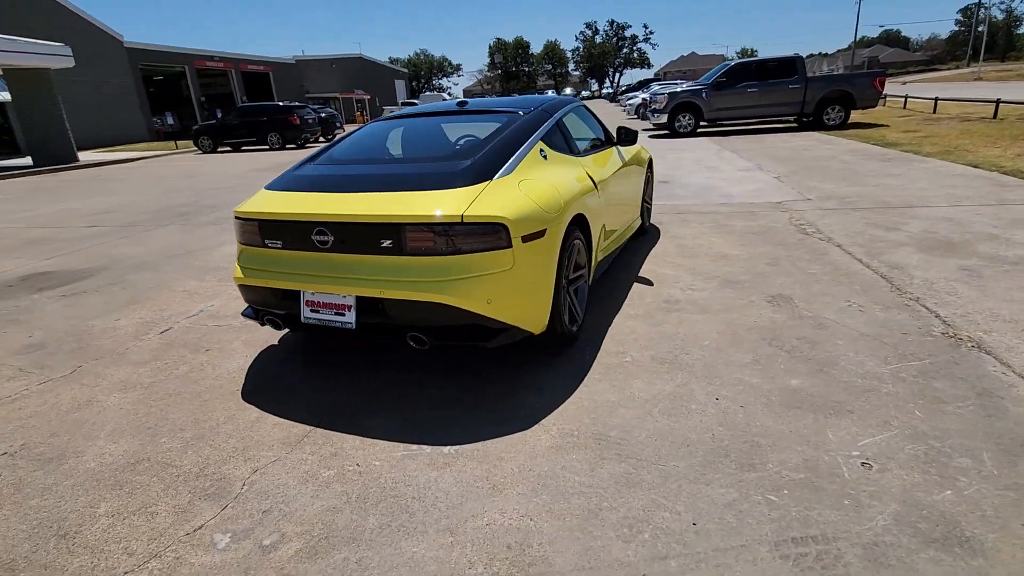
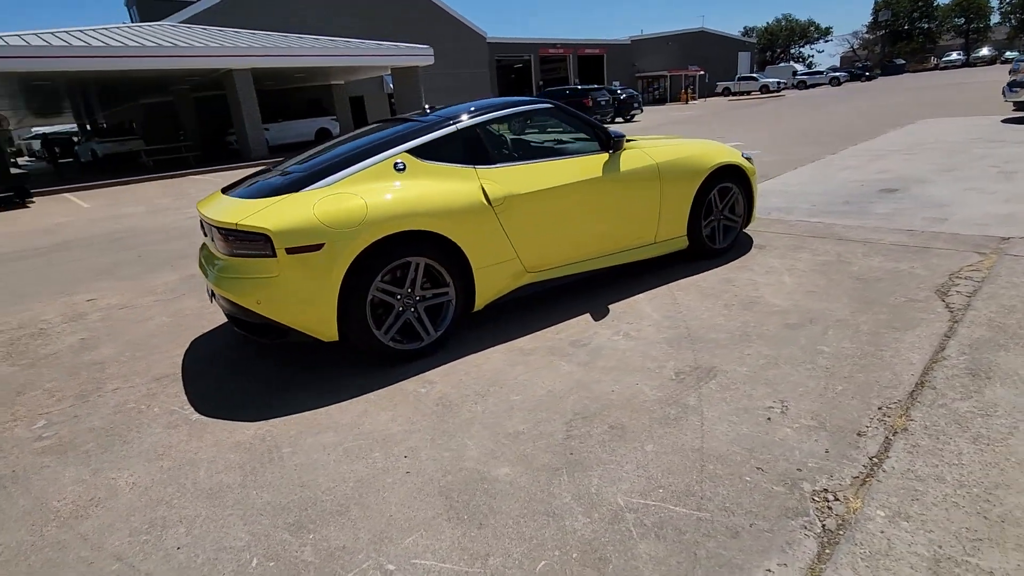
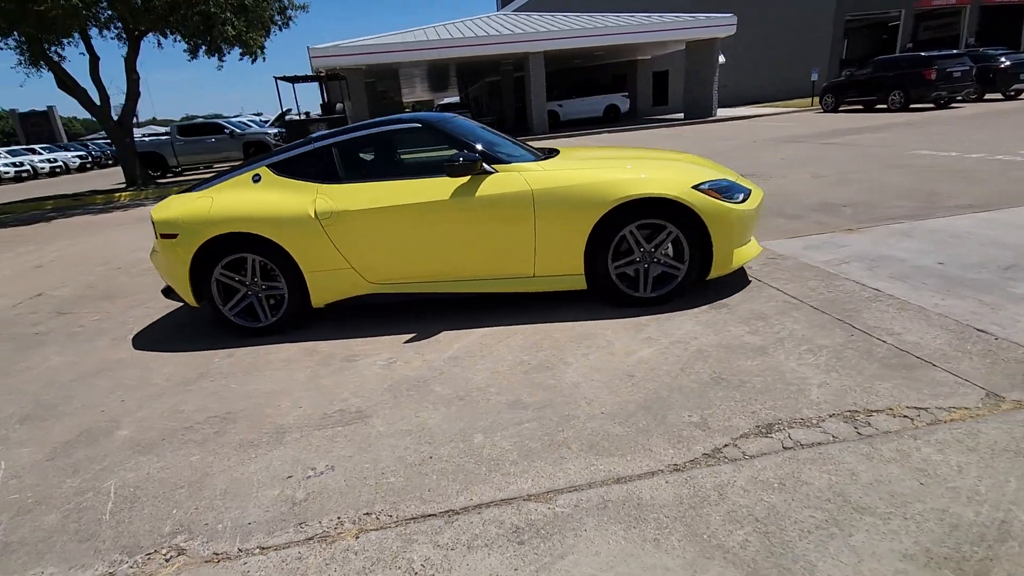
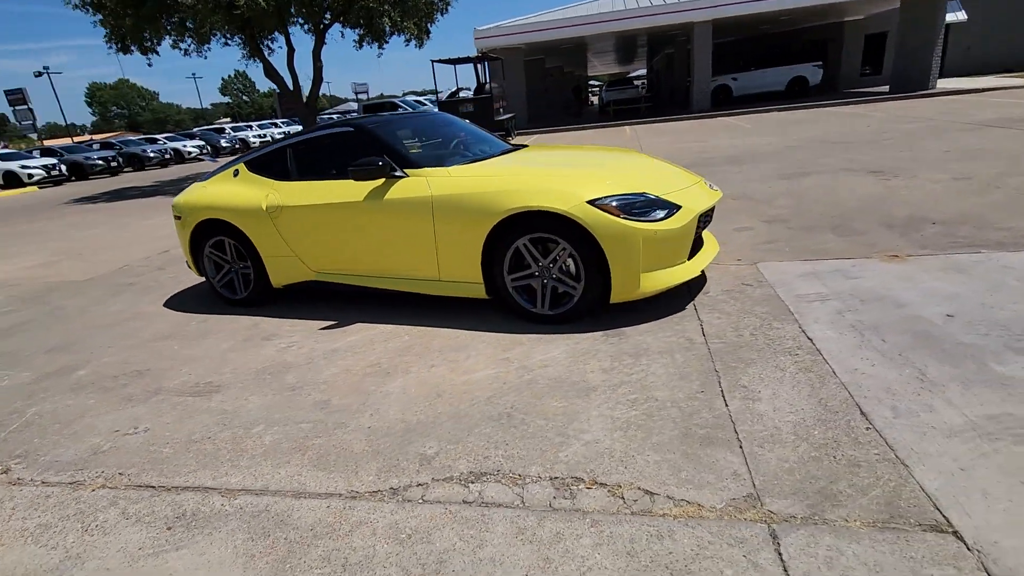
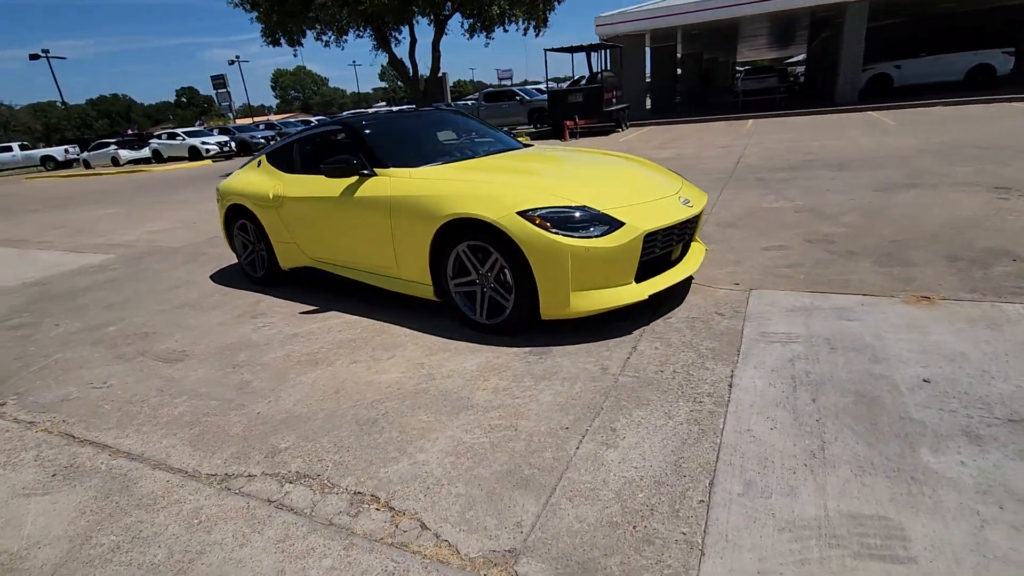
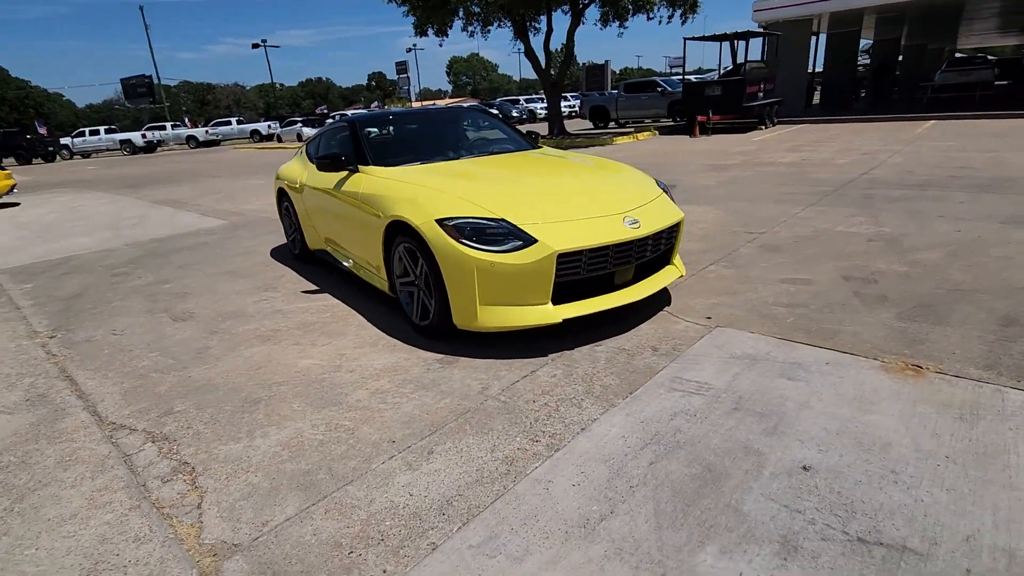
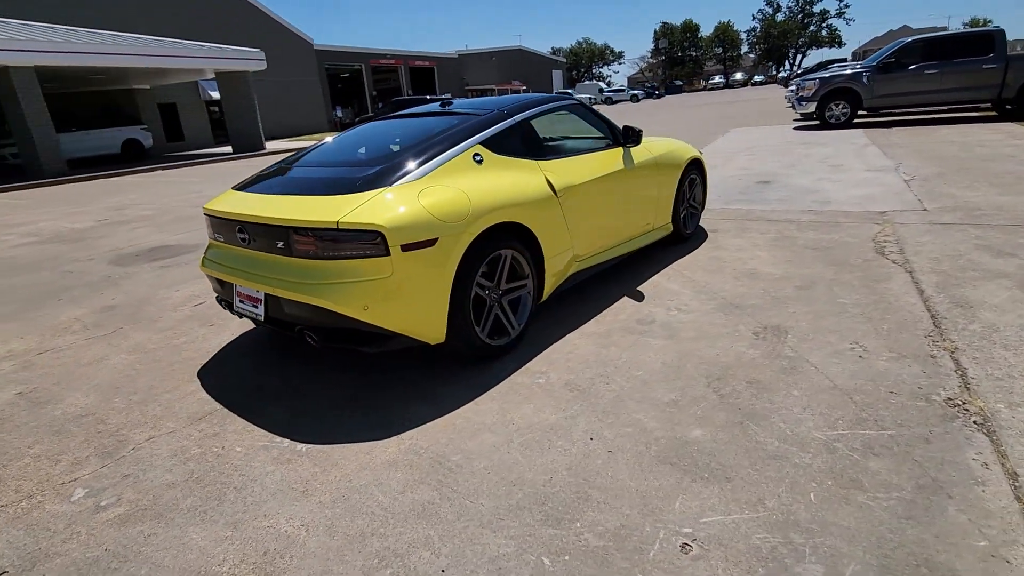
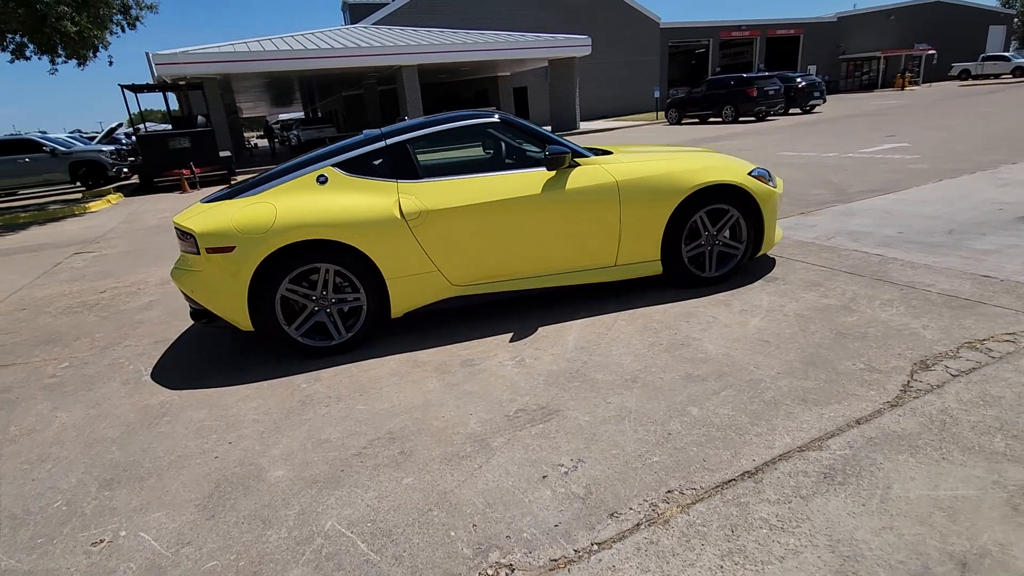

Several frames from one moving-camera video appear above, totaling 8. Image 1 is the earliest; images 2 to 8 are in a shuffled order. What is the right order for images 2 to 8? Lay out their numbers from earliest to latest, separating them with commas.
7, 2, 8, 3, 4, 5, 6
